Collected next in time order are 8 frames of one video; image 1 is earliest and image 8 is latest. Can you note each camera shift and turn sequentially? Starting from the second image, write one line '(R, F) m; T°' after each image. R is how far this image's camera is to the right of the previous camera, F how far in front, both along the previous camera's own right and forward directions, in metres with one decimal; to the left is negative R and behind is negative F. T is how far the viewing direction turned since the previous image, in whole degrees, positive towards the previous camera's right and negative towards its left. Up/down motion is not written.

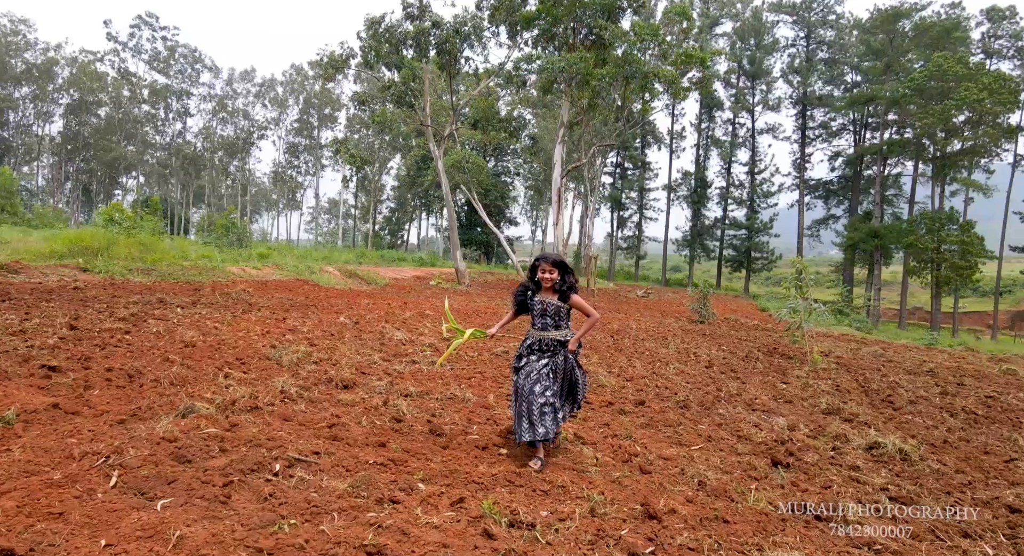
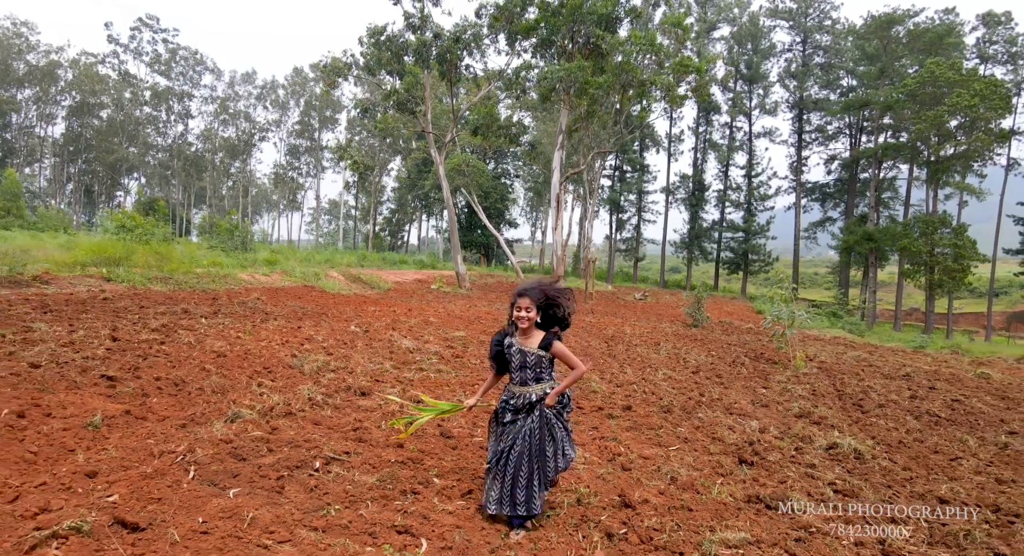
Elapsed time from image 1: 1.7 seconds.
(0.0, -0.4) m; 0°
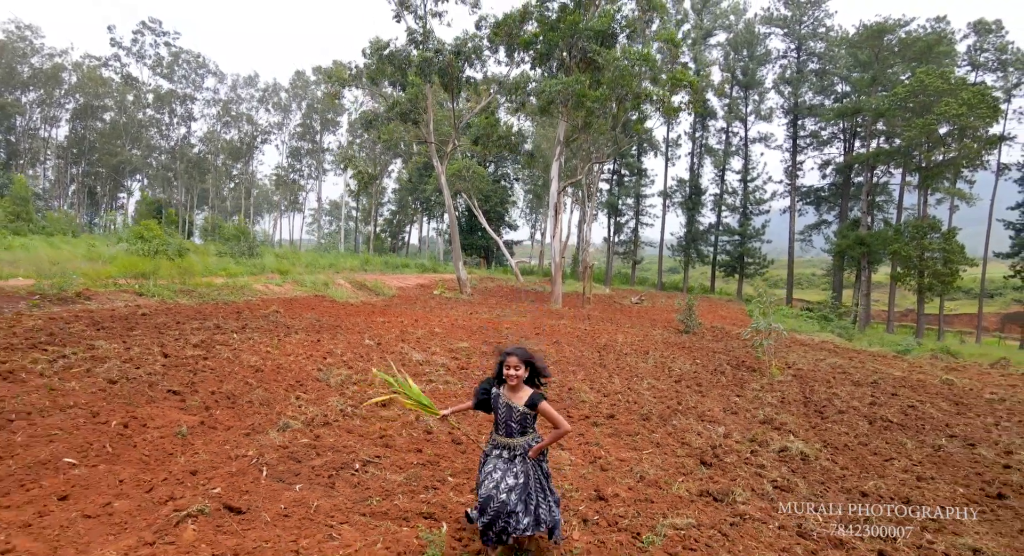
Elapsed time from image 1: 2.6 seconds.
(0.0, -0.6) m; 0°
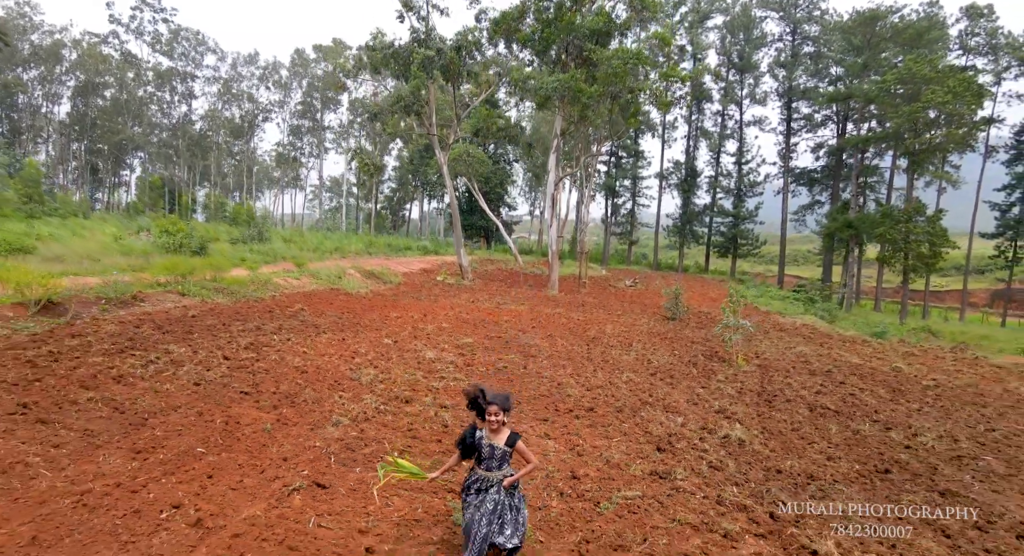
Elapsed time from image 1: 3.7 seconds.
(0.0, -1.0) m; 0°
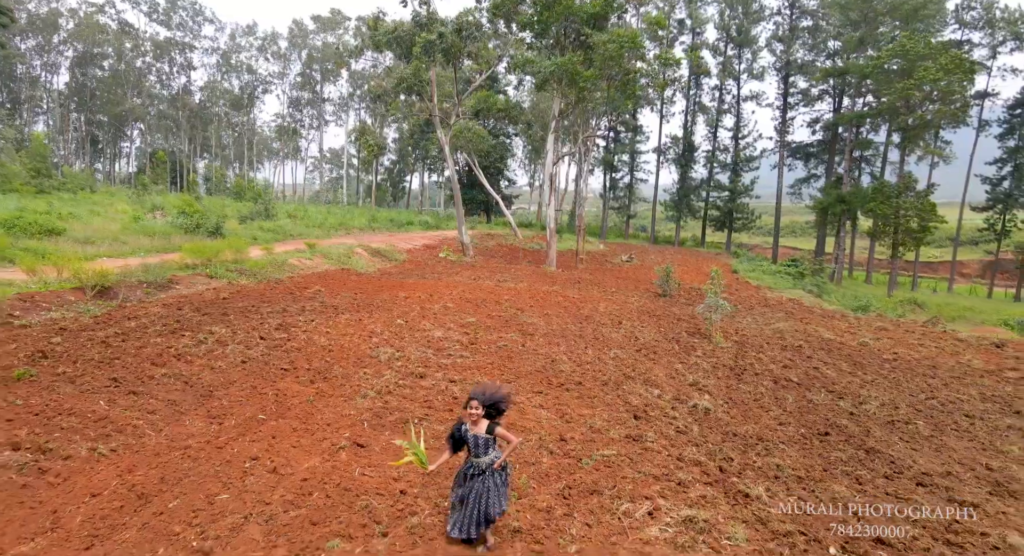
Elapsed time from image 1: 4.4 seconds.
(0.0, -0.8) m; 0°
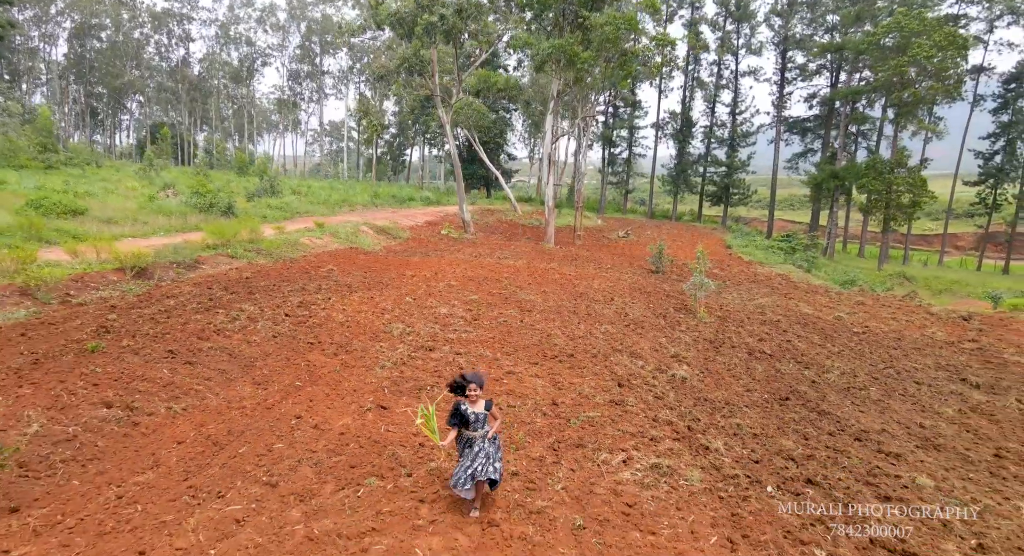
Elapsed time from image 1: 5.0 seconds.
(0.0, -0.7) m; 0°
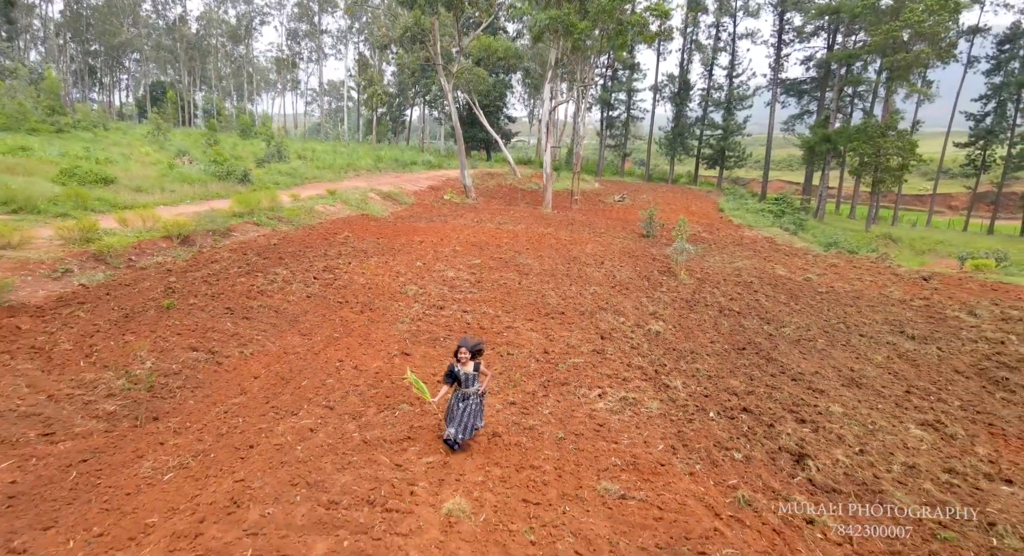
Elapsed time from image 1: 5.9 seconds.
(0.0, -1.1) m; 0°
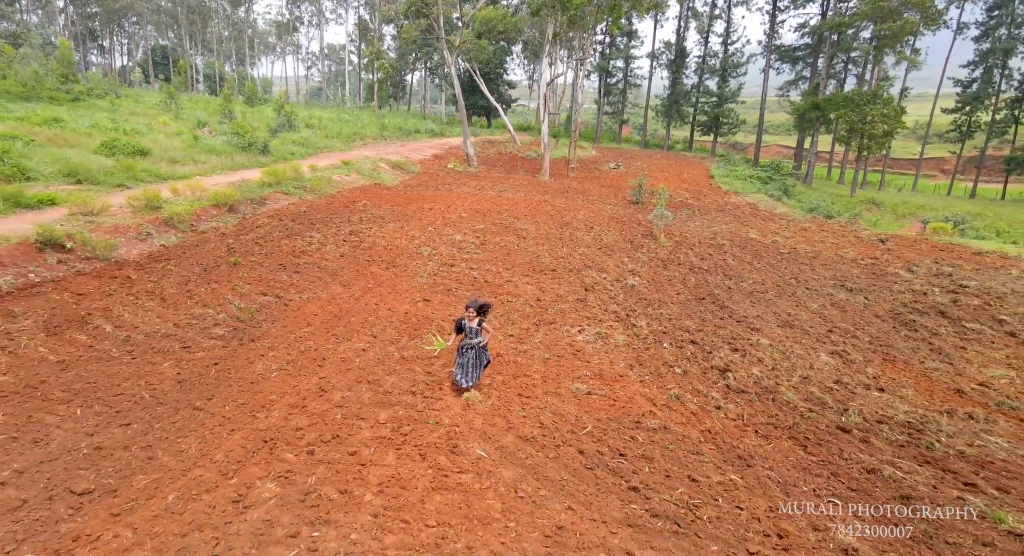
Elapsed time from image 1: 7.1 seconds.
(0.0, -1.6) m; 0°
